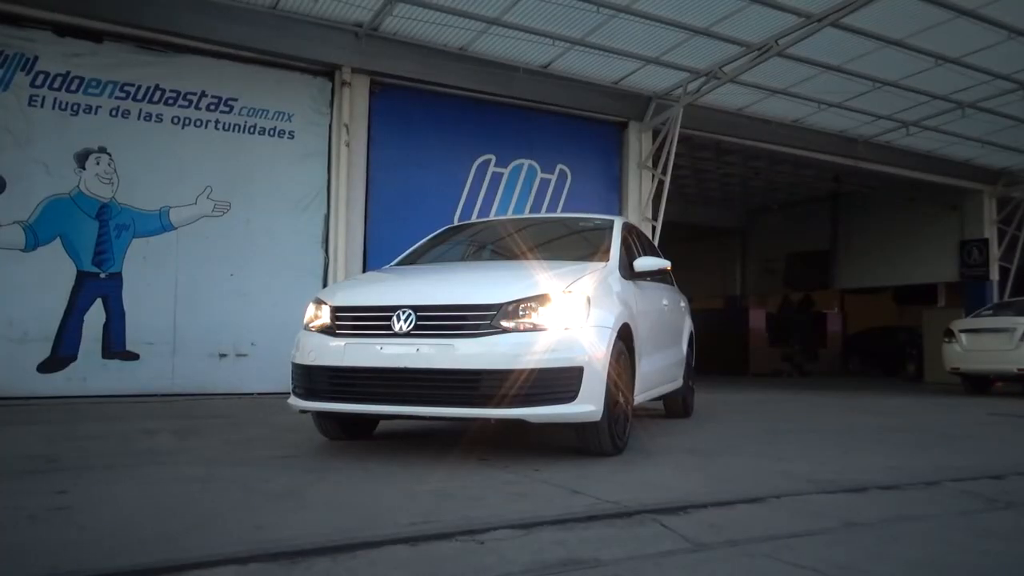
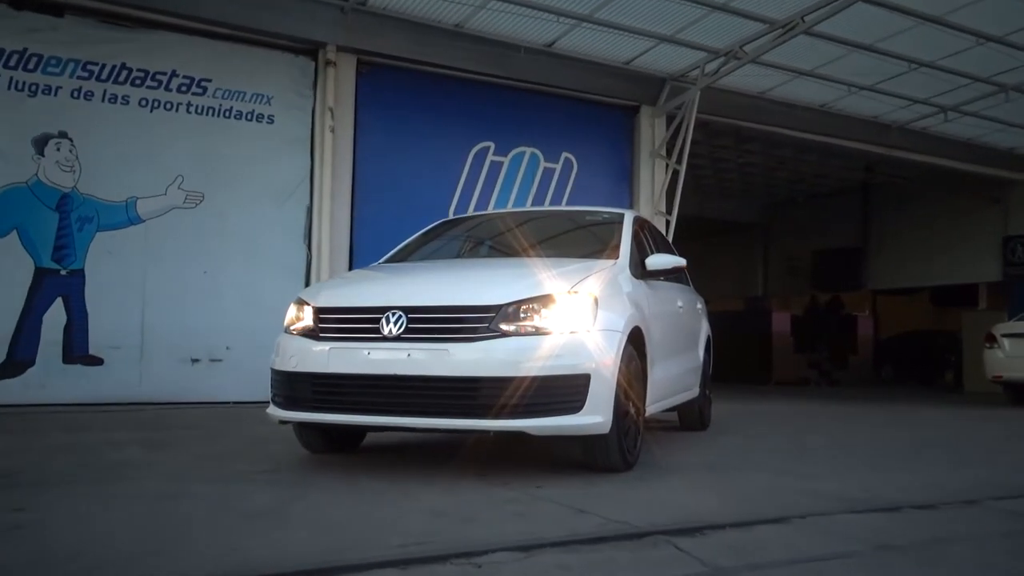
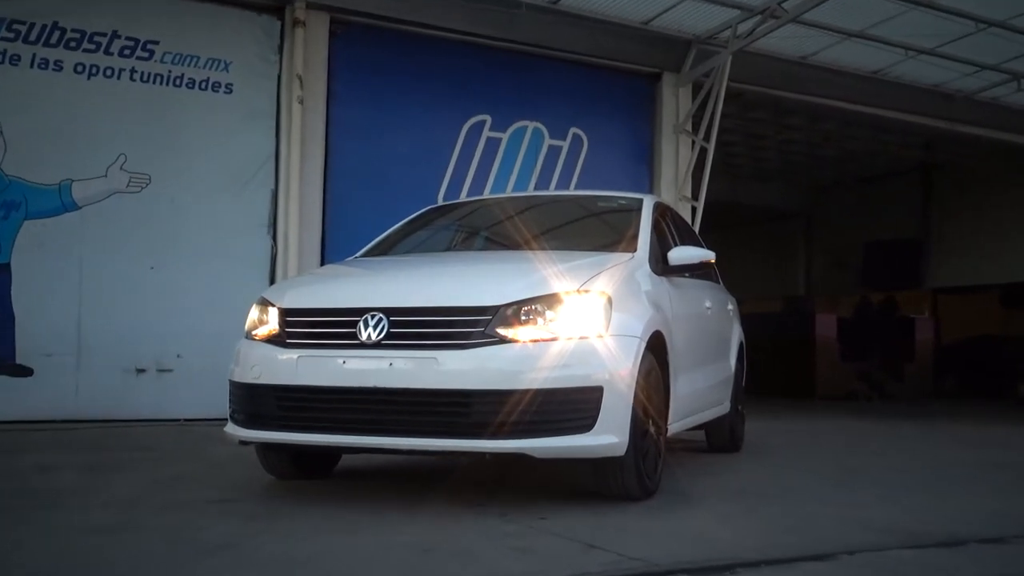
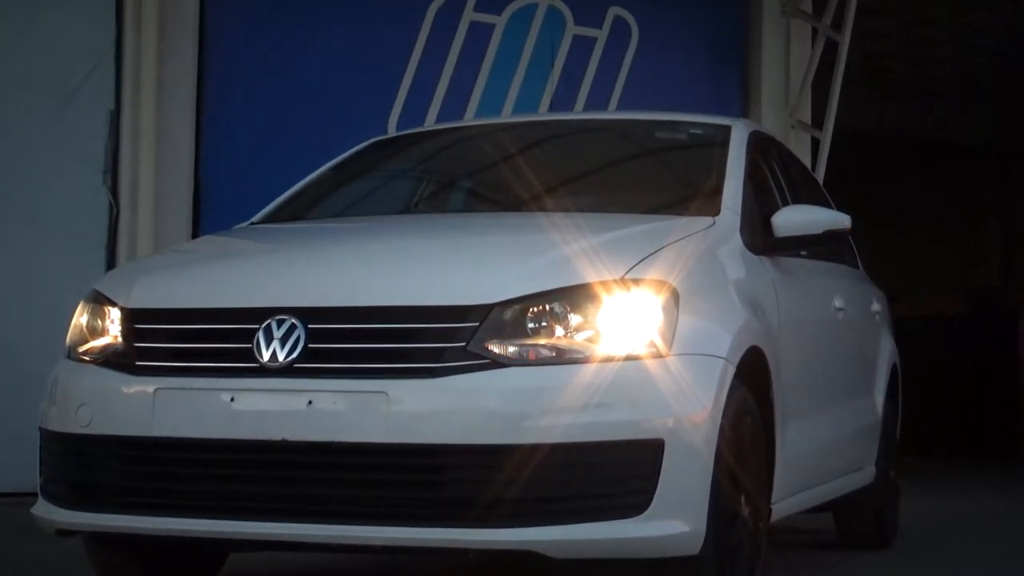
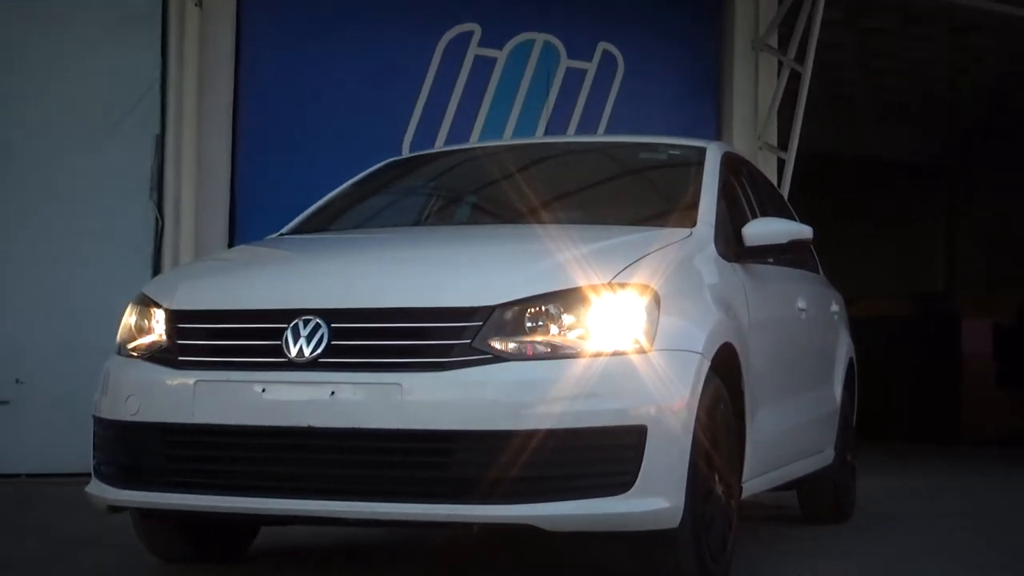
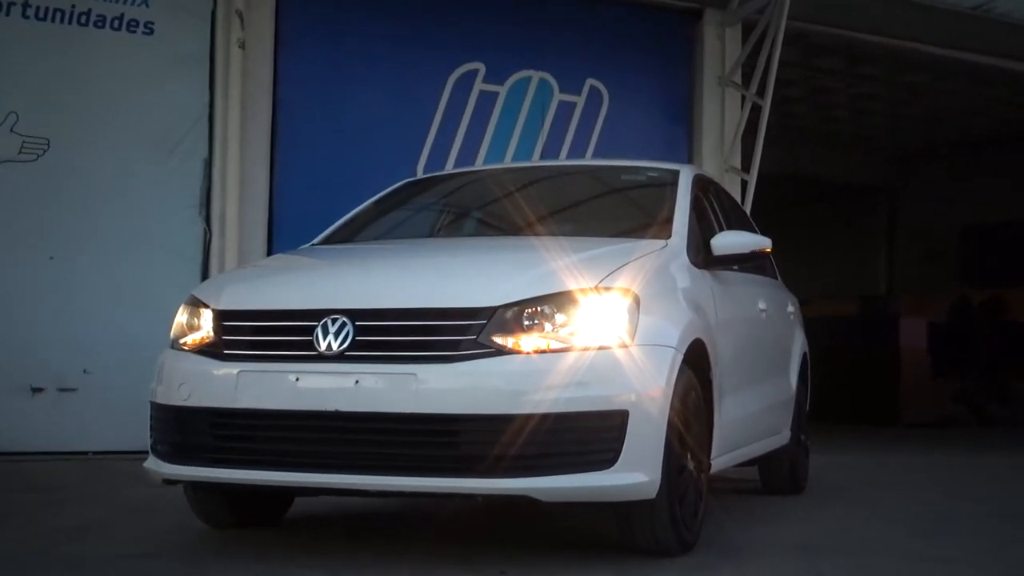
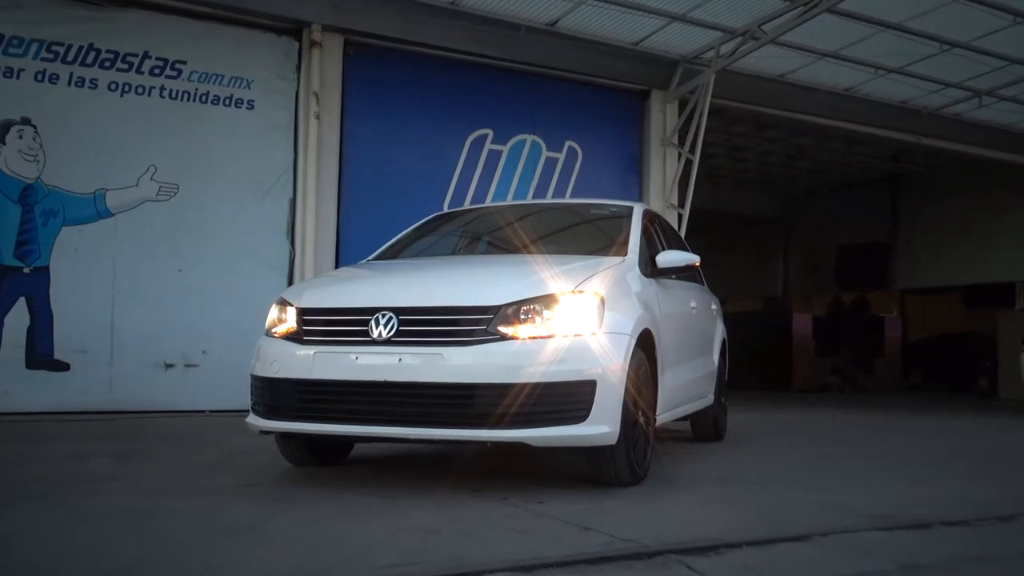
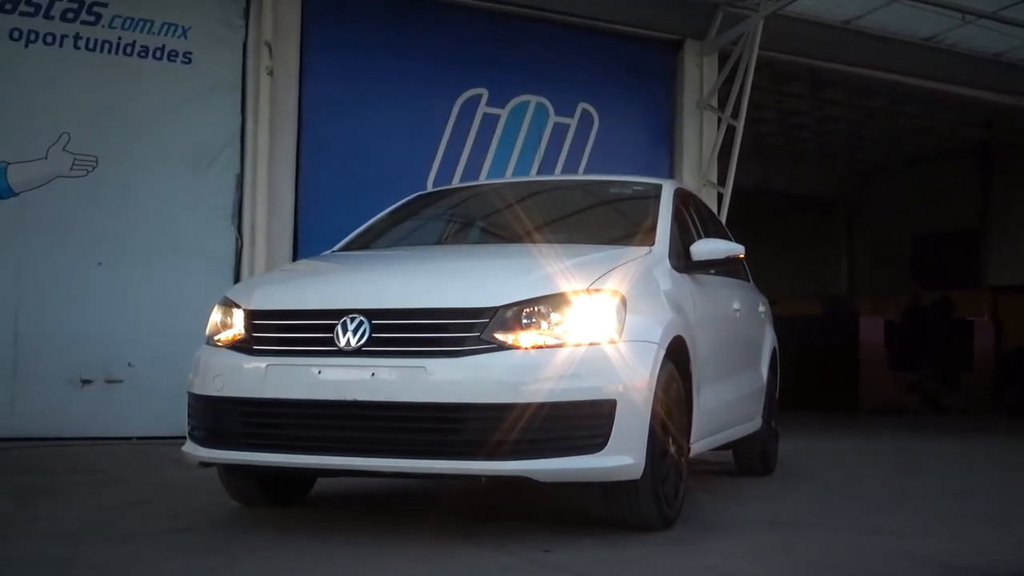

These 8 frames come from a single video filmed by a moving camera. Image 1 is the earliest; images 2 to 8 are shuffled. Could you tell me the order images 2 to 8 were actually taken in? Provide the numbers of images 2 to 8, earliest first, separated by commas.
2, 7, 3, 8, 6, 5, 4
